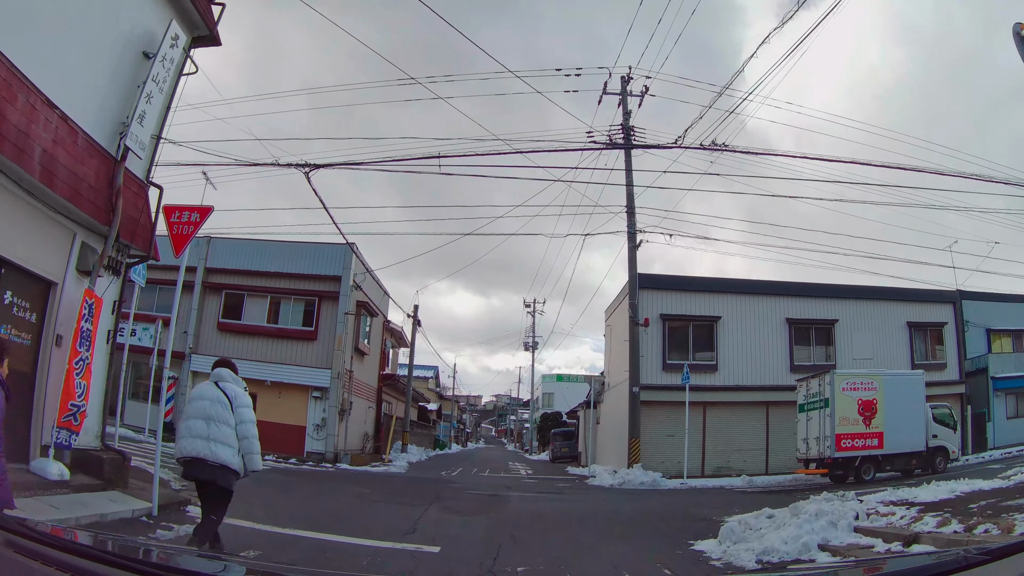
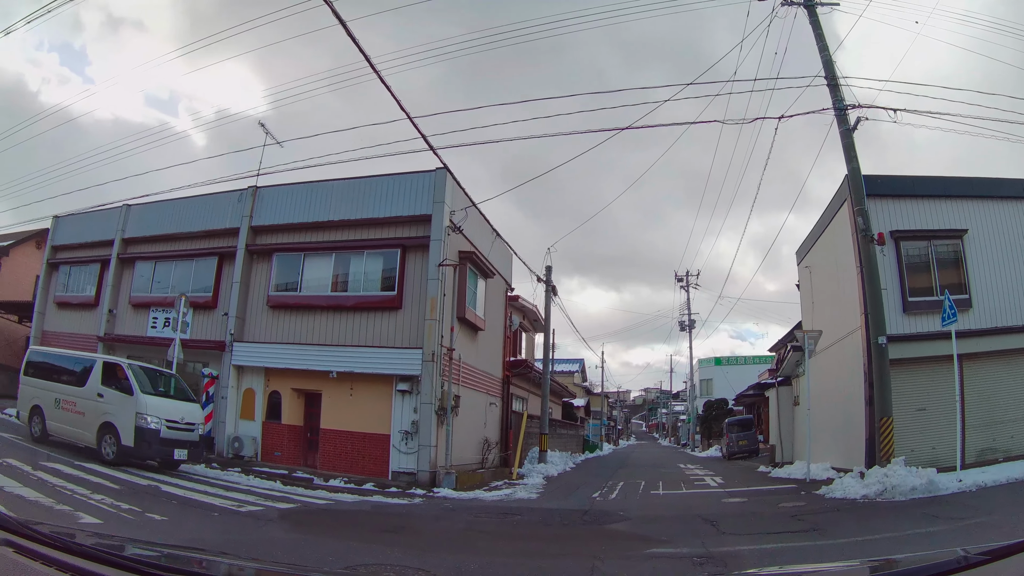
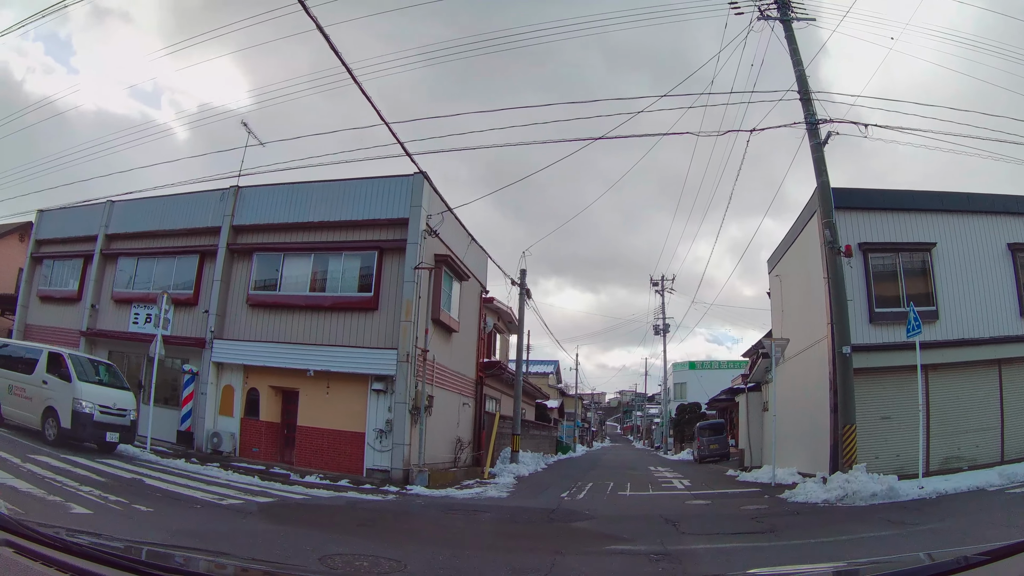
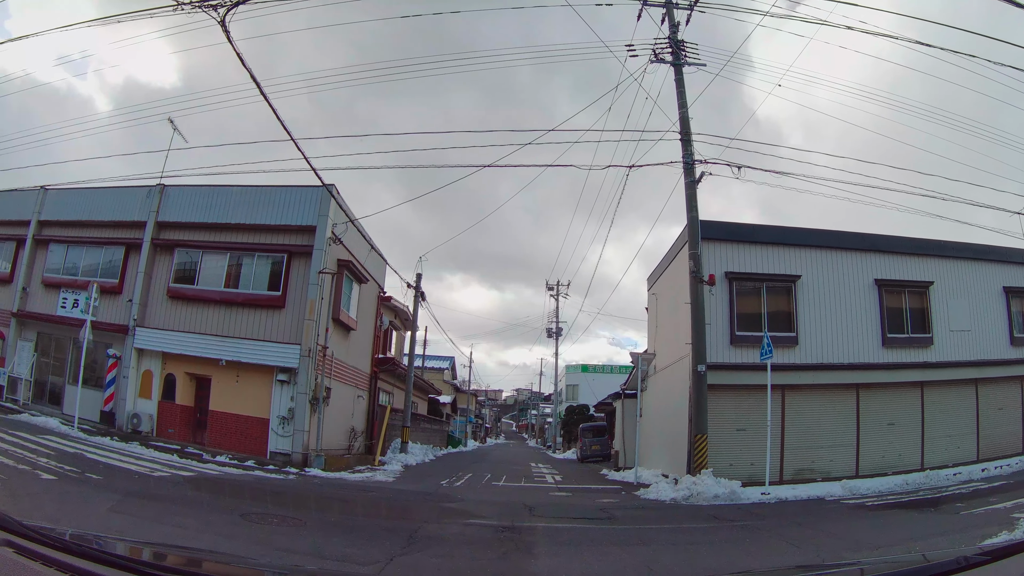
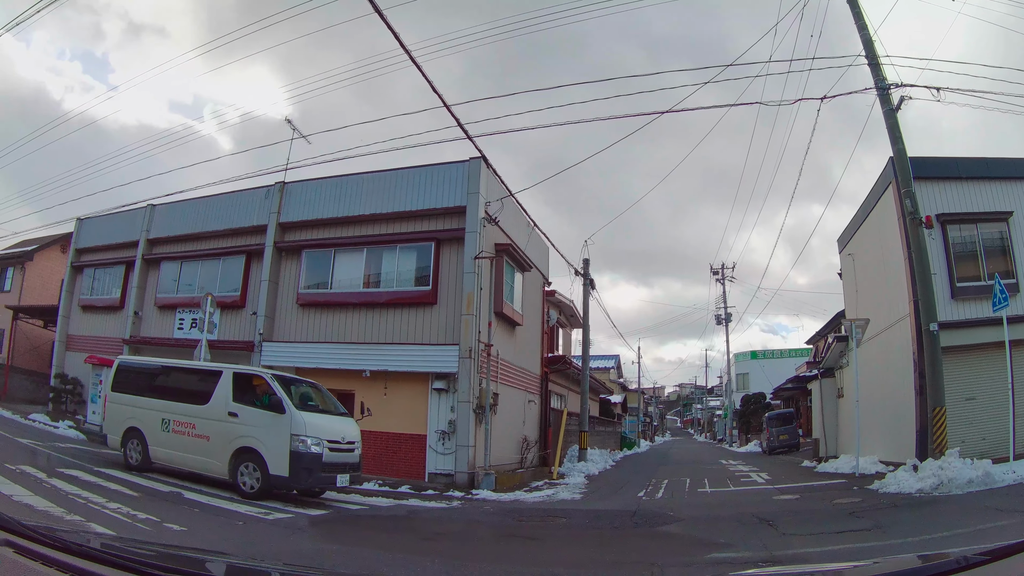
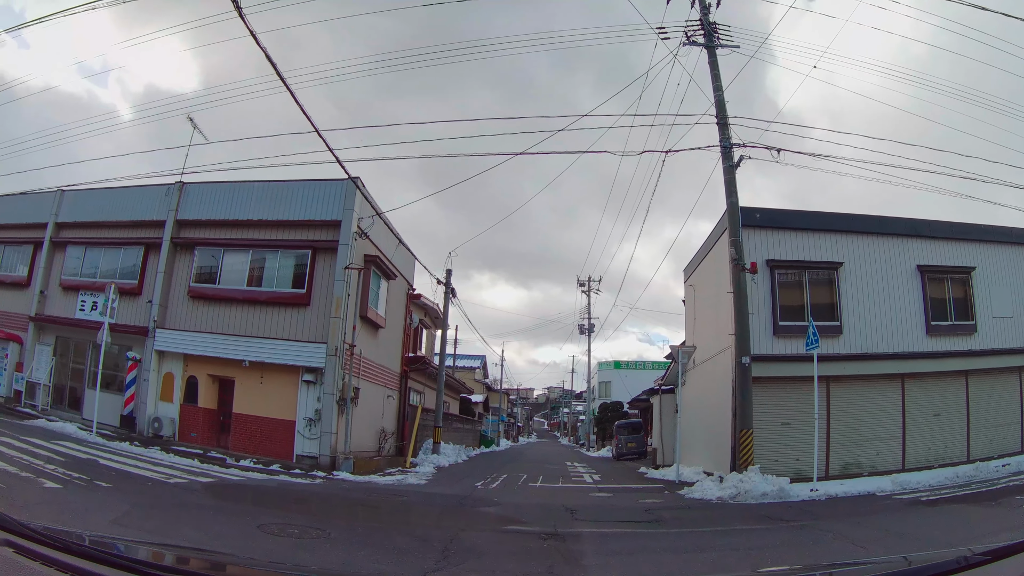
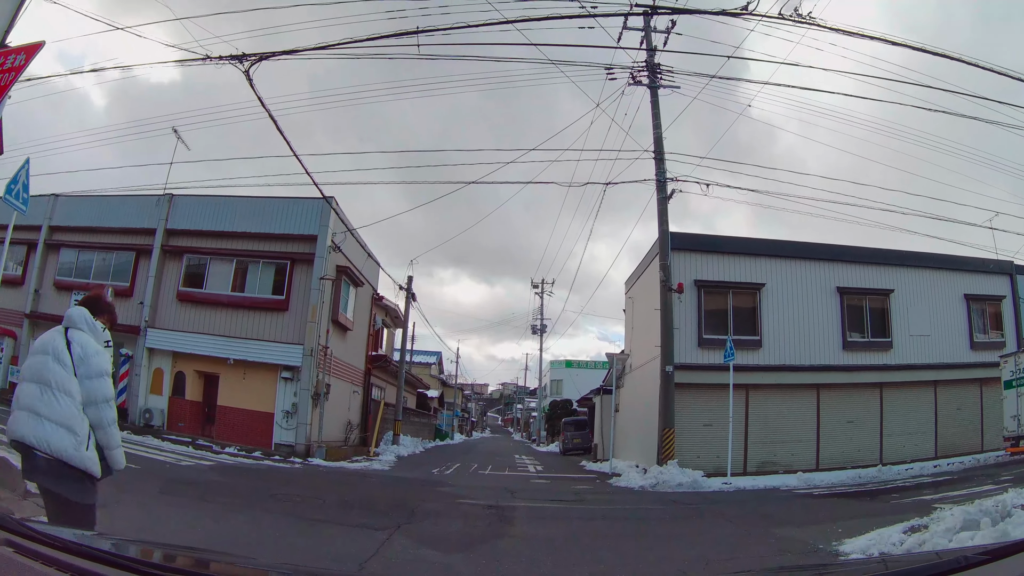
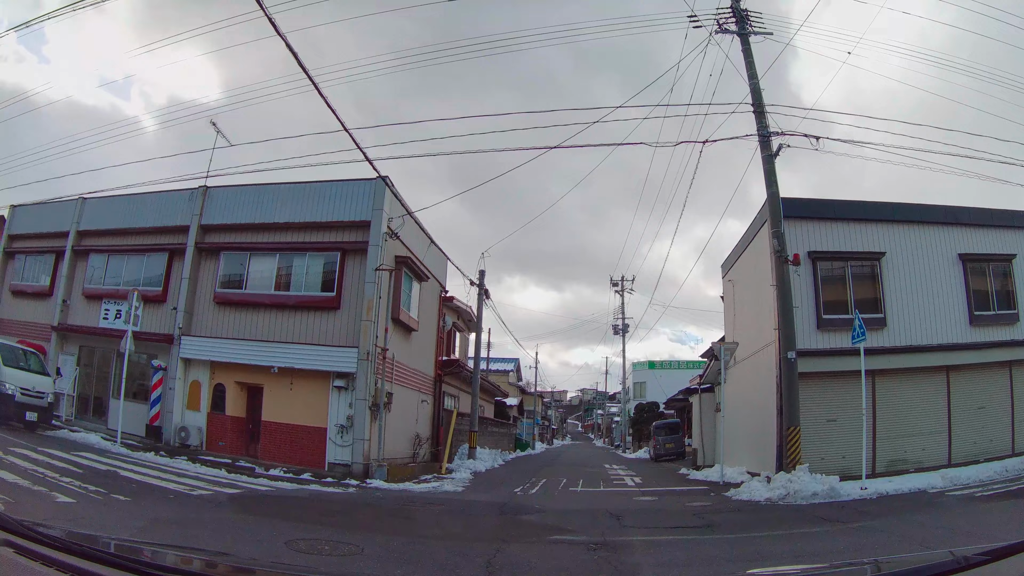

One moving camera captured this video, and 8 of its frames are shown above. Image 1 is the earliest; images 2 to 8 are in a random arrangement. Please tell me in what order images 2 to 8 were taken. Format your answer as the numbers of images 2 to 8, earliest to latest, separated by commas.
7, 4, 6, 8, 3, 2, 5
